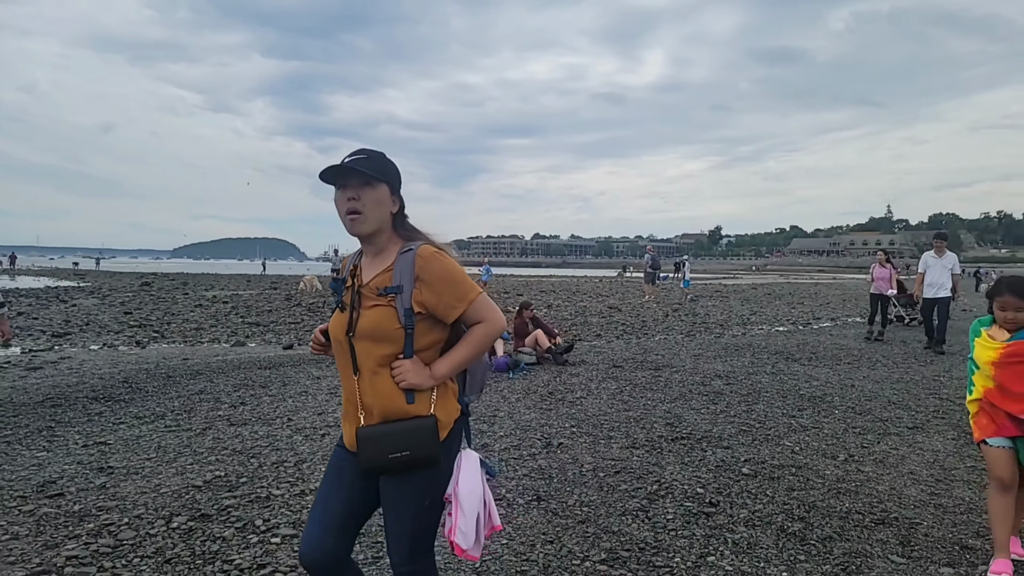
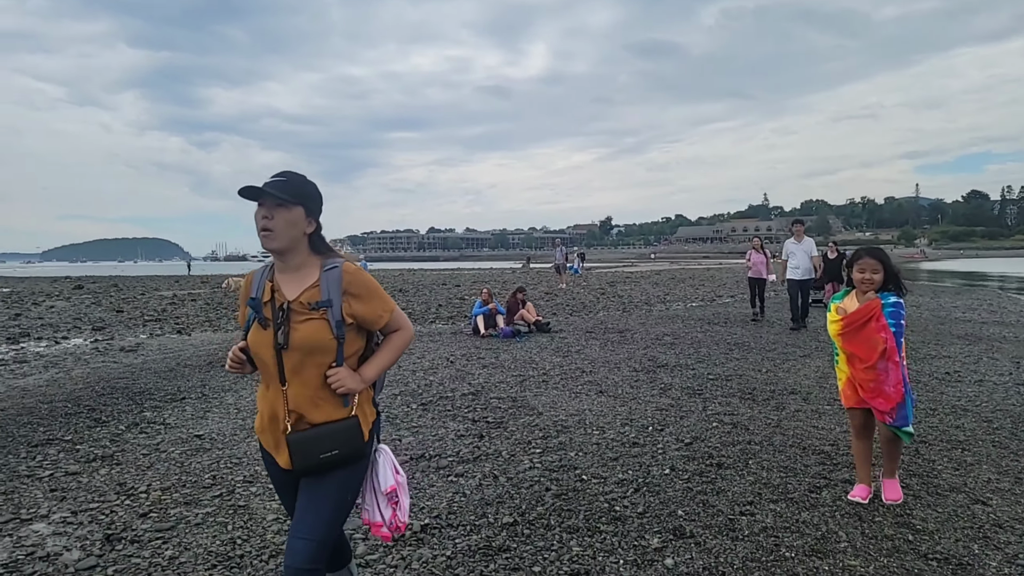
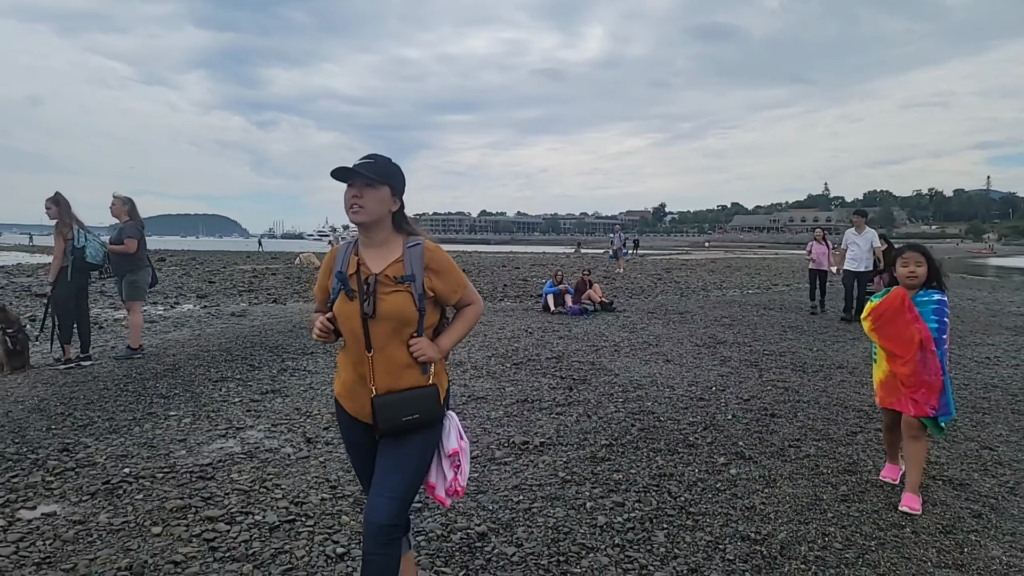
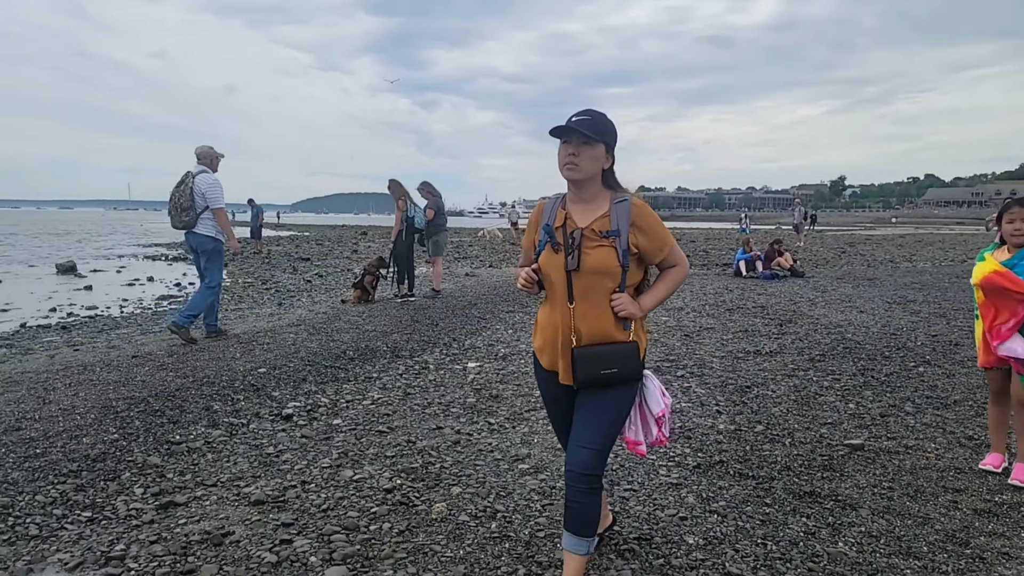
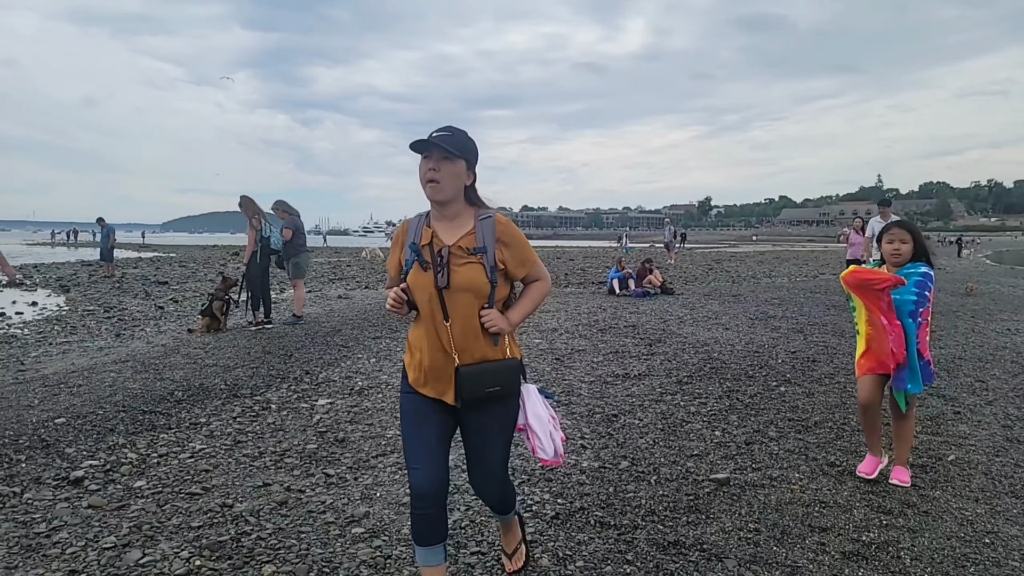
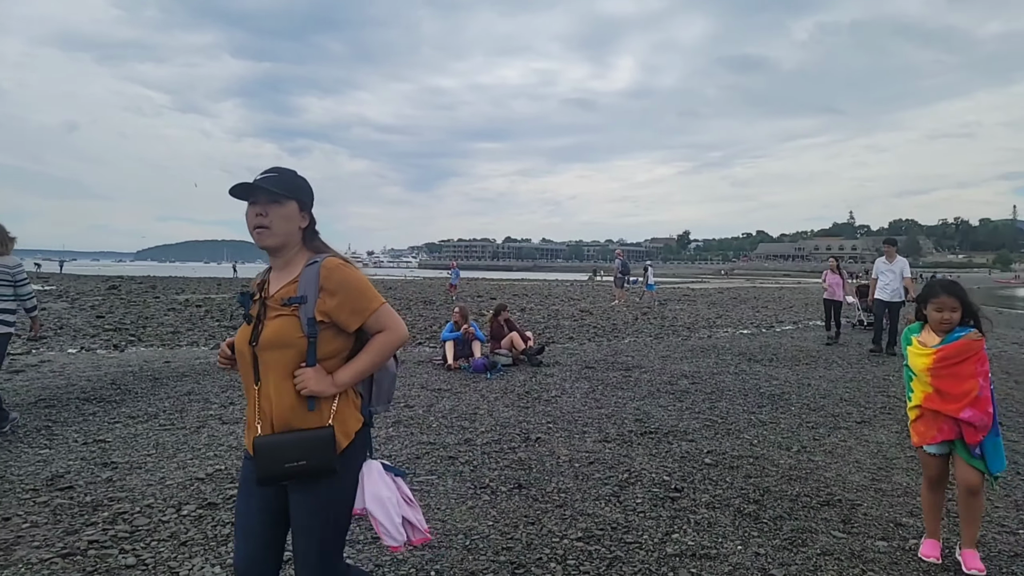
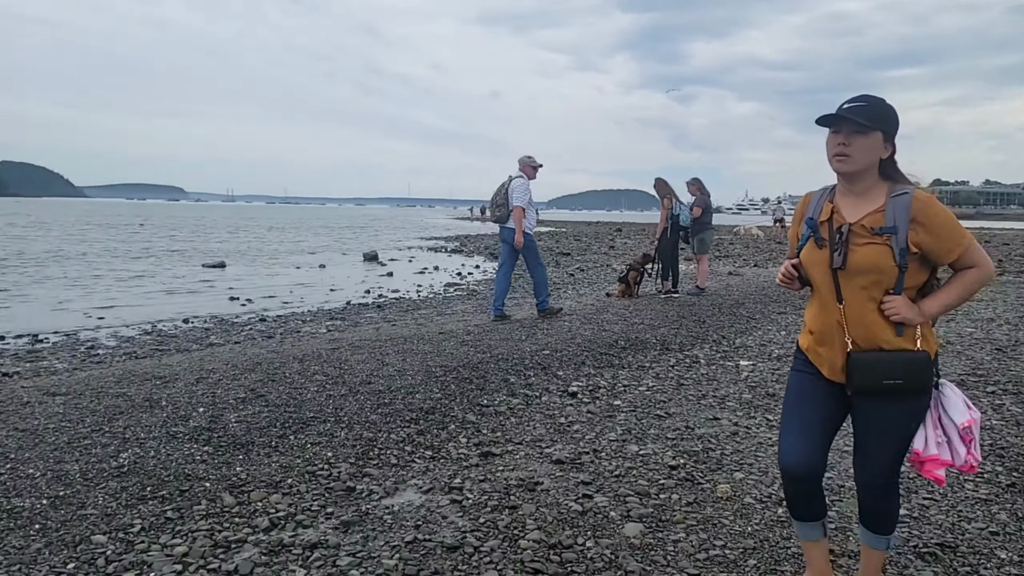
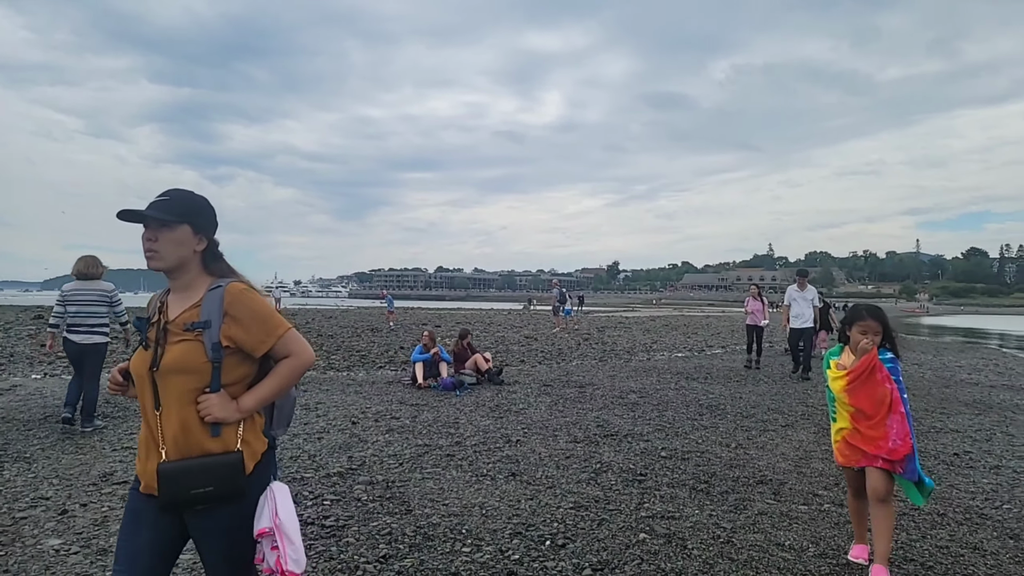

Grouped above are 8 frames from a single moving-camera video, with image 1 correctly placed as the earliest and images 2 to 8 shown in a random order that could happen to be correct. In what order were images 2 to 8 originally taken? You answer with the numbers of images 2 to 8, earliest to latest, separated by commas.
6, 8, 2, 3, 5, 4, 7
